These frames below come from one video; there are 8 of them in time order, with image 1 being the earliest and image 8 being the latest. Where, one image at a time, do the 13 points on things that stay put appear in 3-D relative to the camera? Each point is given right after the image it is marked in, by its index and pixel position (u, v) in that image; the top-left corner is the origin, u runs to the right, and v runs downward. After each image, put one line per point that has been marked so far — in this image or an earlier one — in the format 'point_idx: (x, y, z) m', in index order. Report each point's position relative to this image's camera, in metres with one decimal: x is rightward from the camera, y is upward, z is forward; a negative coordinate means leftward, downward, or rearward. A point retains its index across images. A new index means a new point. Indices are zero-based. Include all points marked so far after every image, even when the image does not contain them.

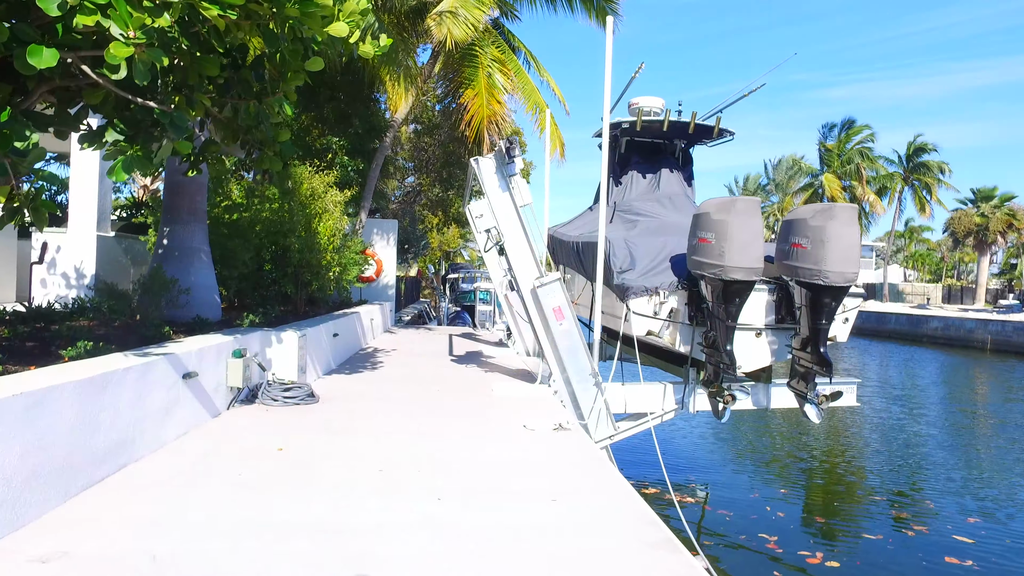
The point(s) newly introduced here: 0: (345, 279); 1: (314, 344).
0: (-2.8, +0.2, +11.2) m
1: (-2.4, -0.7, +7.9) m
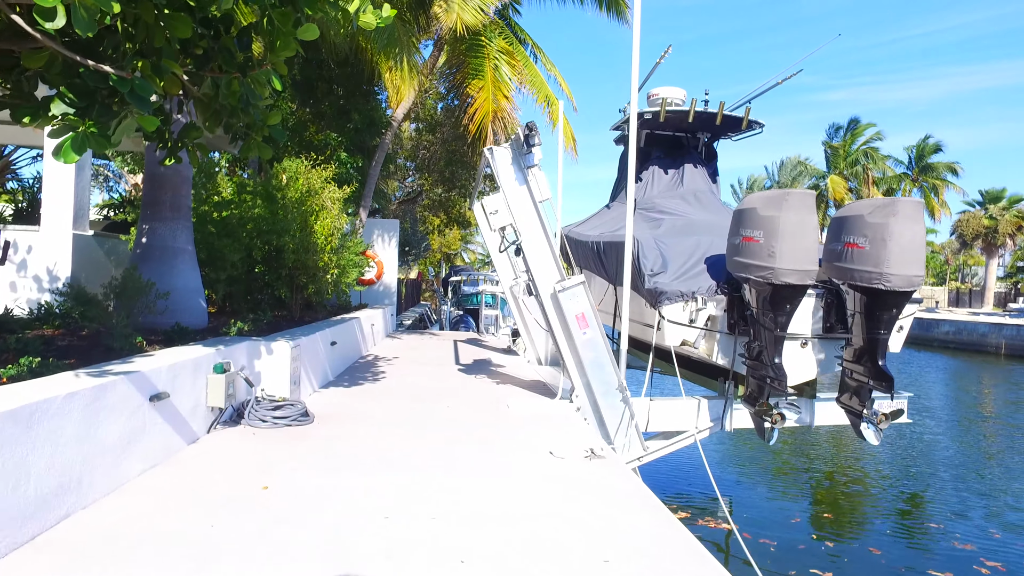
0: (-2.7, +0.1, +10.4) m
1: (-2.2, -0.7, +7.1) m
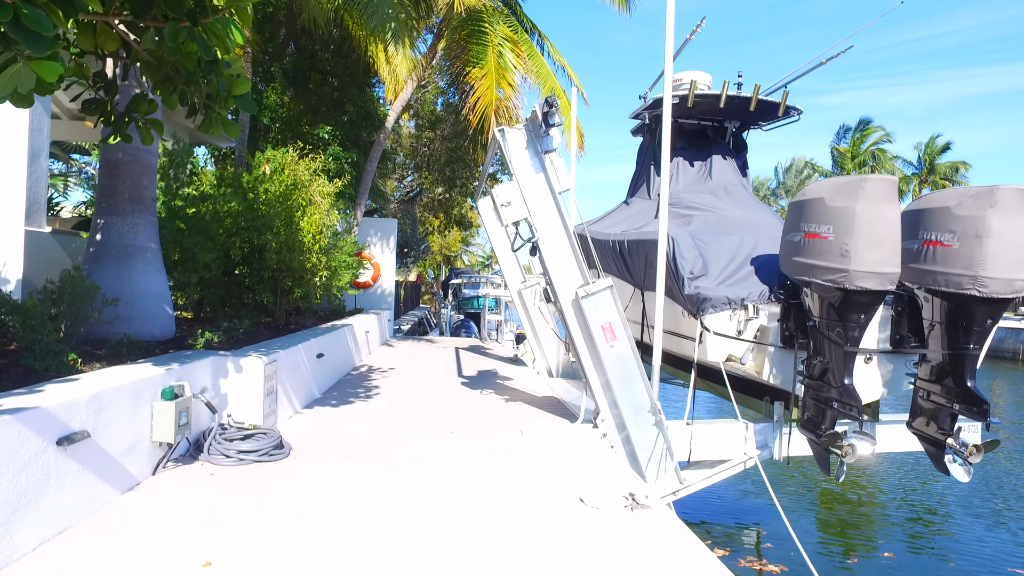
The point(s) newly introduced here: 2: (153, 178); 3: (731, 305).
0: (-2.5, 0.0, +9.4) m
1: (-2.1, -0.8, +6.1) m
2: (-3.5, +1.1, +6.4) m
3: (+1.8, -0.1, +5.4) m
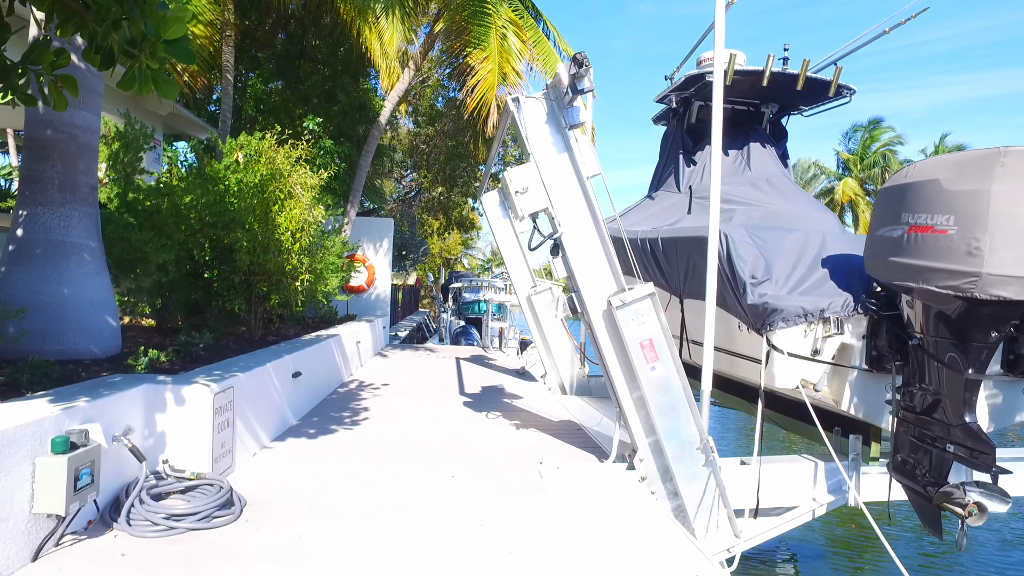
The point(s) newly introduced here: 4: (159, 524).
0: (-2.4, 0.0, +8.3) m
1: (-1.9, -0.8, +5.0) m
2: (-3.4, +1.0, +5.3) m
3: (+1.9, -0.2, +4.3) m
4: (-1.8, -1.2, +3.4) m
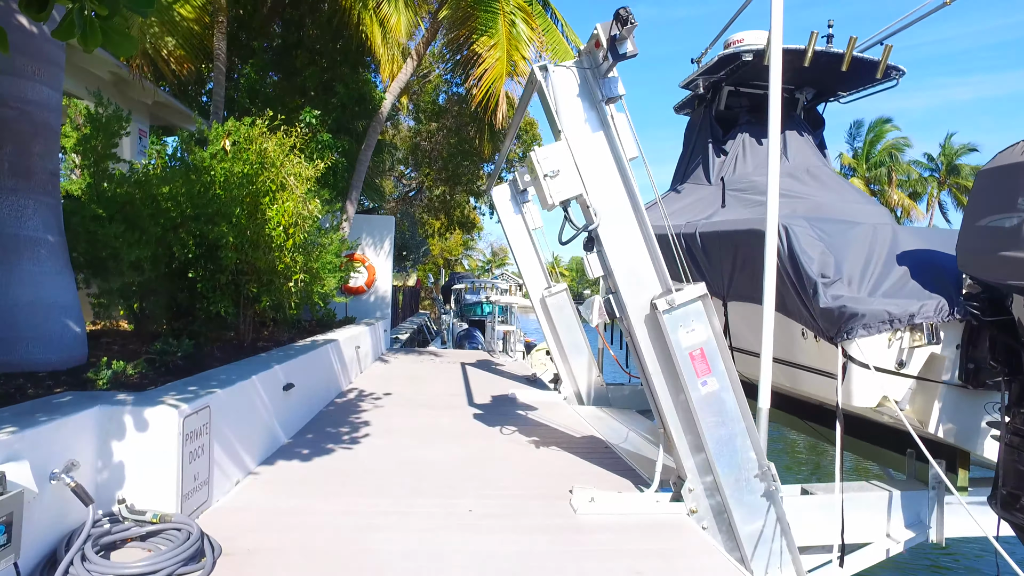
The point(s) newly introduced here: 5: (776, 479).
0: (-2.3, 0.0, +7.6) m
1: (-1.8, -0.8, +4.3) m
2: (-3.2, +1.0, +4.6) m
3: (+2.1, -0.2, +3.6) m
4: (-1.6, -1.2, +2.7) m
5: (+1.6, -1.1, +3.9) m
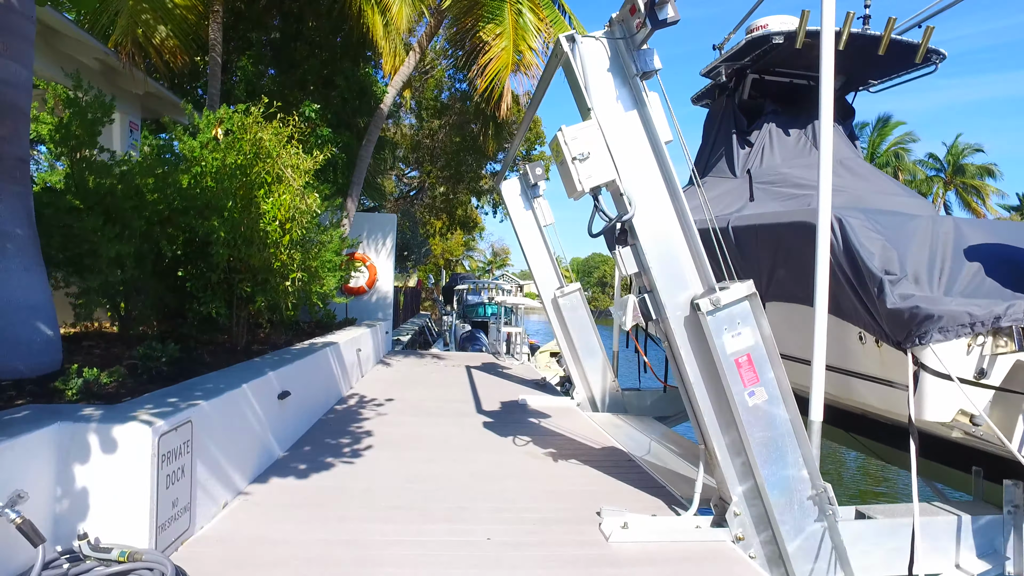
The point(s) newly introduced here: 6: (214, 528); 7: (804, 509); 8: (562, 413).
0: (-2.1, 0.0, +7.1) m
1: (-1.7, -0.8, +3.8) m
2: (-3.1, +1.0, +4.1) m
3: (+2.2, -0.2, +3.2) m
4: (-1.5, -1.2, +2.2) m
5: (+1.7, -1.1, +3.5) m
6: (-1.6, -1.2, +3.4) m
7: (+1.6, -1.2, +3.5) m
8: (+0.6, -1.5, +7.7) m
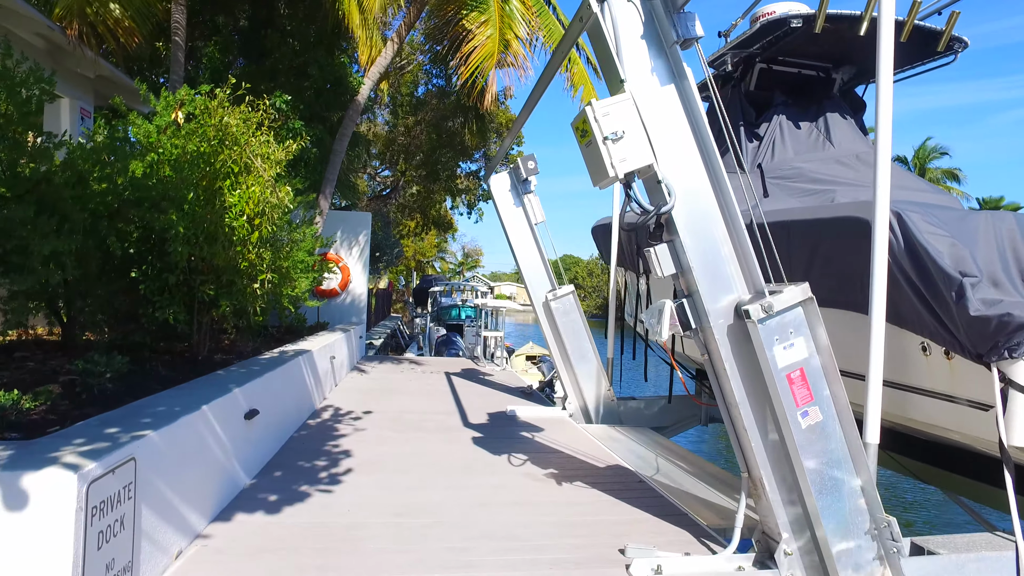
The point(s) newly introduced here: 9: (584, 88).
0: (-2.2, -0.1, +6.5) m
1: (-1.6, -0.8, +3.2) m
2: (-3.0, +1.0, +3.4) m
3: (+2.3, -0.2, +2.7) m
4: (-1.4, -1.2, +1.6) m
5: (+1.8, -1.1, +3.0) m
6: (-1.5, -1.3, +2.8) m
7: (+1.7, -1.2, +3.0) m
8: (+0.5, -1.5, +7.2) m
9: (+1.1, +3.2, +10.6) m
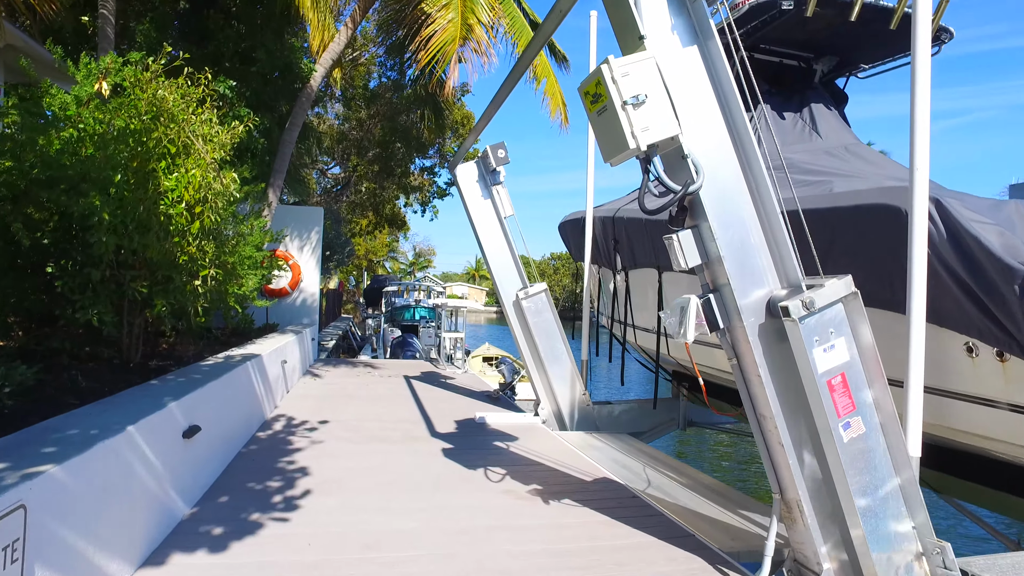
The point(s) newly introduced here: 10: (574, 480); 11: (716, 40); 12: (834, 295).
0: (-2.5, 0.0, +5.8) m
1: (-1.6, -0.8, +2.6) m
2: (-3.1, +1.0, +2.7) m
3: (+2.3, -0.2, +2.4) m
4: (-1.3, -1.2, +1.0) m
5: (+1.8, -1.1, +2.6) m
6: (-1.5, -1.2, +2.2) m
7: (+1.6, -1.2, +2.7) m
8: (+0.2, -1.5, +6.7) m
9: (+0.6, +3.2, +10.1) m
10: (+0.5, -1.4, +4.8) m
11: (+0.8, +1.0, +2.6) m
12: (+1.3, 0.0, +2.6) m
